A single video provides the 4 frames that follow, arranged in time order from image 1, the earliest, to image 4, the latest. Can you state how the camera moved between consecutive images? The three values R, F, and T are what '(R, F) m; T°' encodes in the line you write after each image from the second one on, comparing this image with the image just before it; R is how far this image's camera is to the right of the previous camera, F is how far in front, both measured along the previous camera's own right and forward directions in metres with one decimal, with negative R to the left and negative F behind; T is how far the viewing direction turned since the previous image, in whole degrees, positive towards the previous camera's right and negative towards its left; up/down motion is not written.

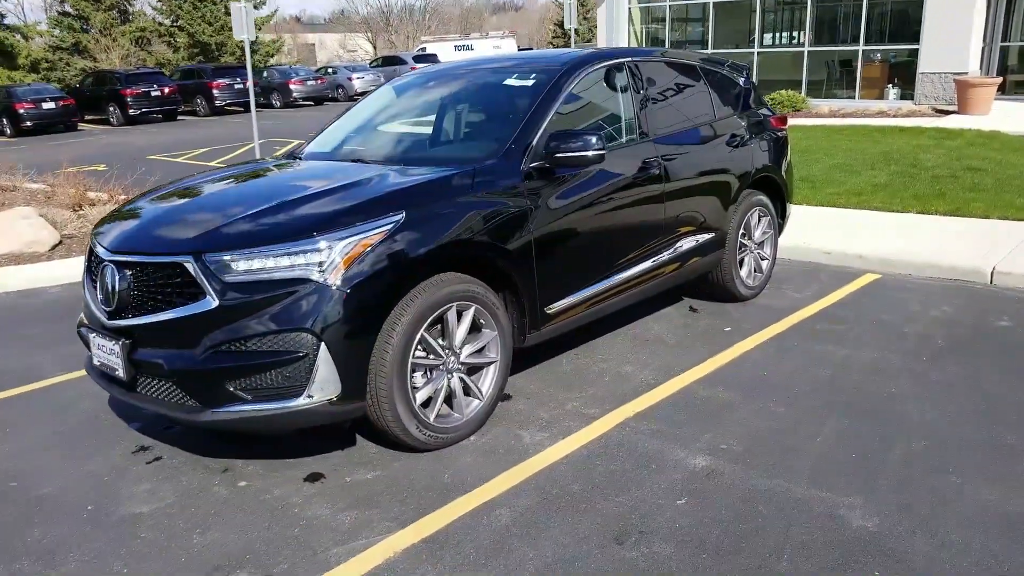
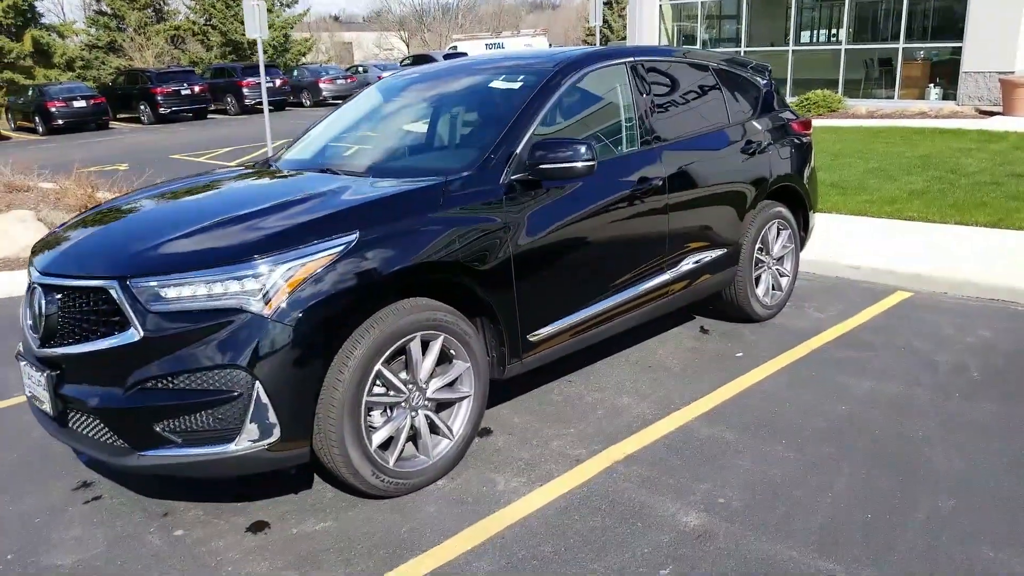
(+0.2, +0.4) m; -2°
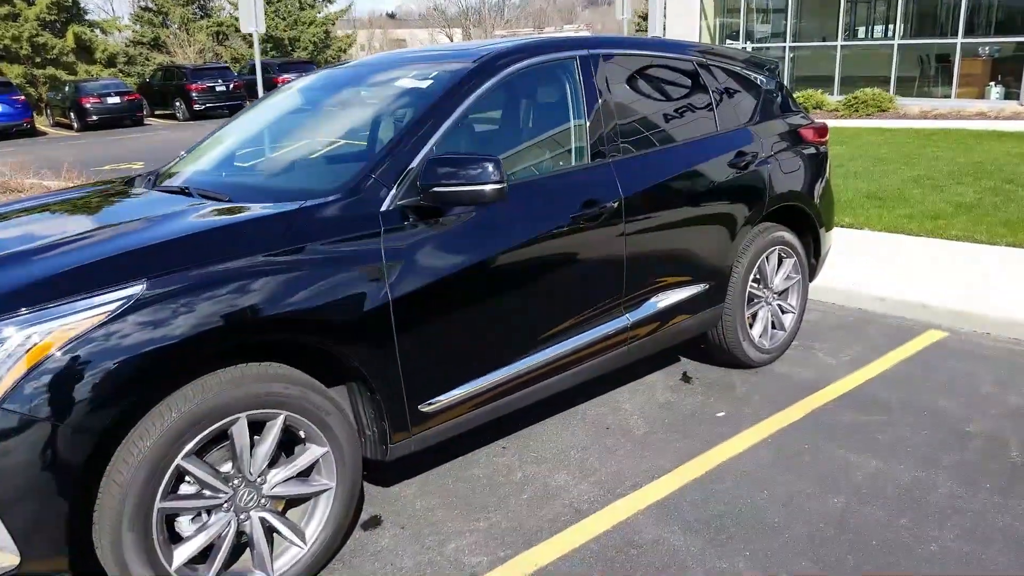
(+0.5, +0.8) m; -3°
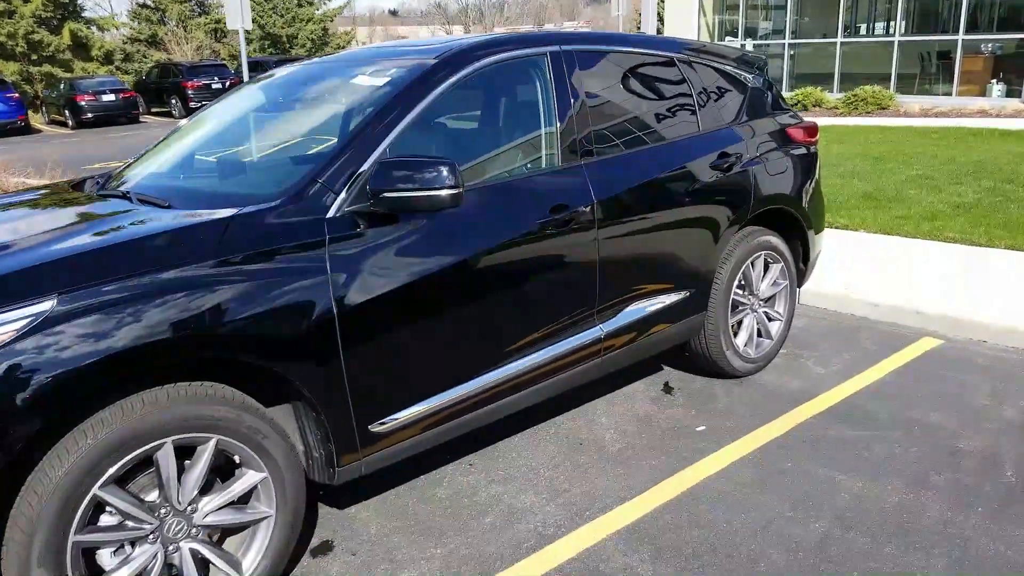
(+0.1, +0.2) m; 0°
